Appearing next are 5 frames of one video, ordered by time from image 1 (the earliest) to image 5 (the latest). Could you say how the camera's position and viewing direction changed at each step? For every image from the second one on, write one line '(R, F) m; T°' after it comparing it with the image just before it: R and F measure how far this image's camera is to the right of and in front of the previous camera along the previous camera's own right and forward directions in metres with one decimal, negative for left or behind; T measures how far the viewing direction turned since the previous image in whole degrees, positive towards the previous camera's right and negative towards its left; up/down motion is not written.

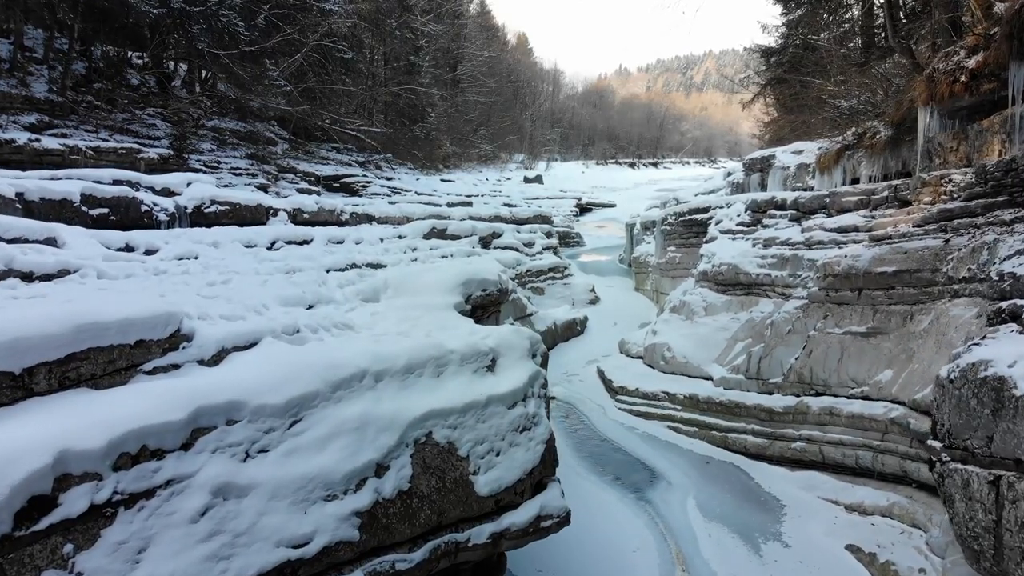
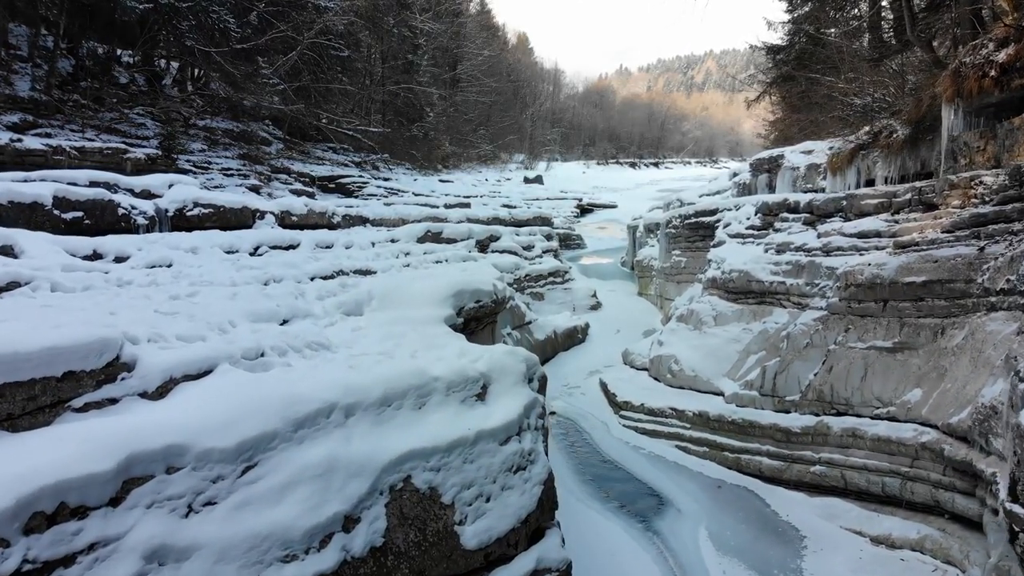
(0.0, +0.4) m; 0°
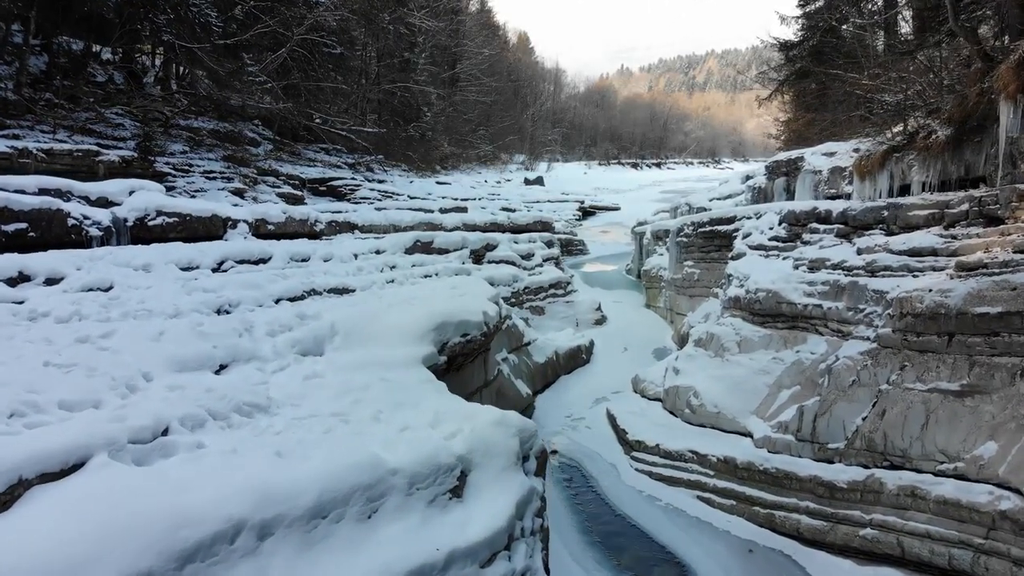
(0.0, +0.8) m; 0°
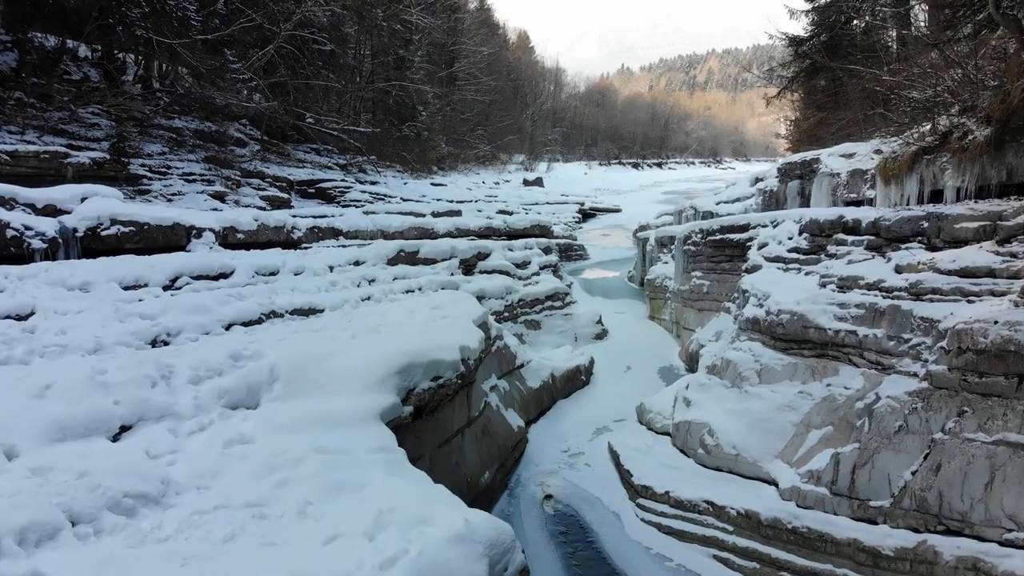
(+0.1, +0.7) m; 0°
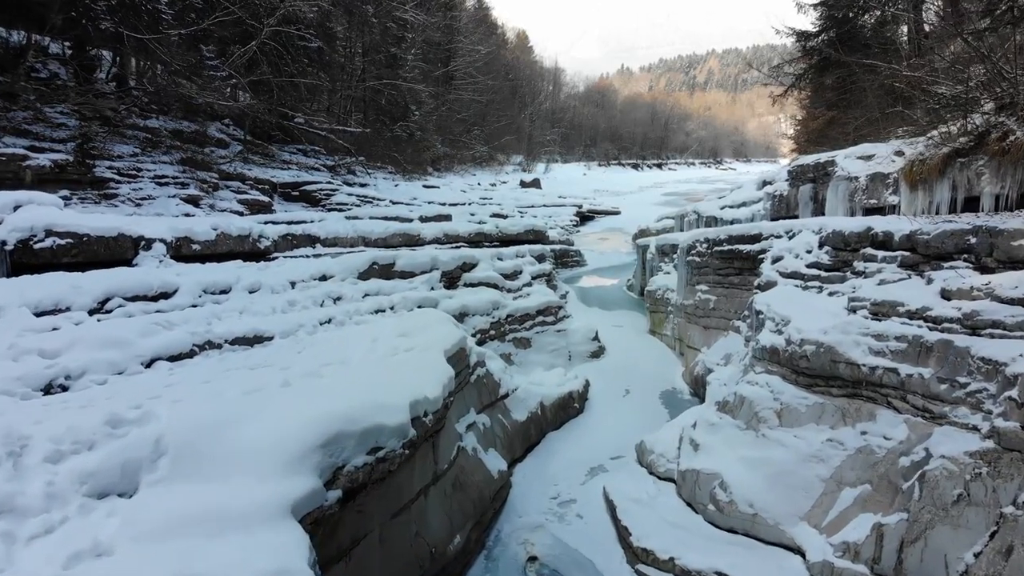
(+0.1, +0.8) m; 0°
